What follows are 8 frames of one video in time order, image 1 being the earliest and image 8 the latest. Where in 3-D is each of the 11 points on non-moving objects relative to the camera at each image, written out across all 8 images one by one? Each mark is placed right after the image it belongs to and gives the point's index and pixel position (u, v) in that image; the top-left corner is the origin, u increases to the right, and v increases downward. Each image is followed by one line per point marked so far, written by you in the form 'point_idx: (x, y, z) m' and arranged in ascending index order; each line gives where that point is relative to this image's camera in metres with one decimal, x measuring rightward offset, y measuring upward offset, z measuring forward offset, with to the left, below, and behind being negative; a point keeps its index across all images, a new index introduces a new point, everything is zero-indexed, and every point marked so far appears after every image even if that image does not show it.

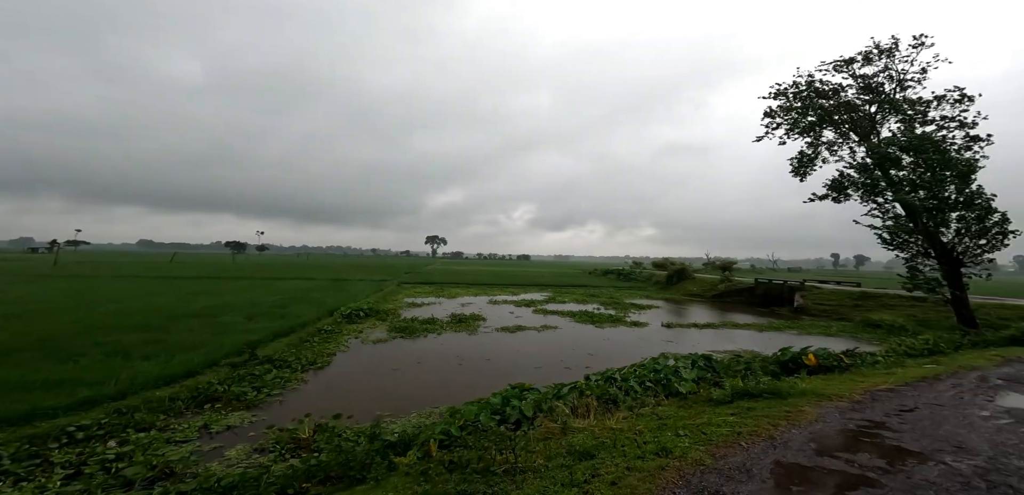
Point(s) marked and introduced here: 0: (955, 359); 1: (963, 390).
0: (+8.9, -2.2, +8.5) m
1: (+5.2, -1.7, +4.9) m
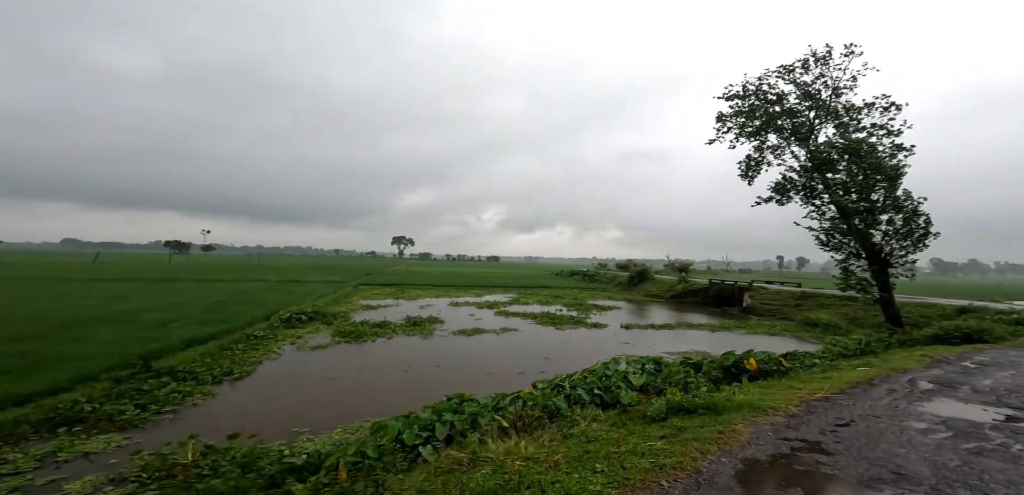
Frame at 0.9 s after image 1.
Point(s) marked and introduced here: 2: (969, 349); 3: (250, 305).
0: (+7.7, -2.3, +8.7) m
1: (+4.3, -1.7, +4.8) m
2: (+11.5, -2.6, +10.8) m
3: (-11.4, -2.5, +18.7) m
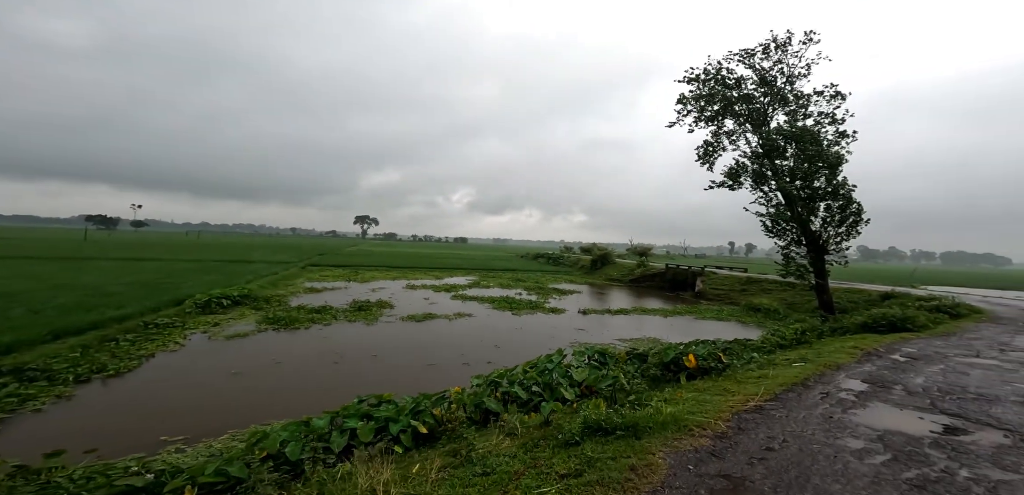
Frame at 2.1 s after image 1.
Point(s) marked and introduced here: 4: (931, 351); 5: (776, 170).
0: (+6.4, -2.1, +8.7) m
1: (+3.4, -1.6, +4.5) m
2: (+9.9, -2.4, +11.1) m
3: (-13.6, -1.6, +17.0) m
4: (+8.8, -2.2, +9.0) m
5: (+10.8, +3.3, +17.1) m
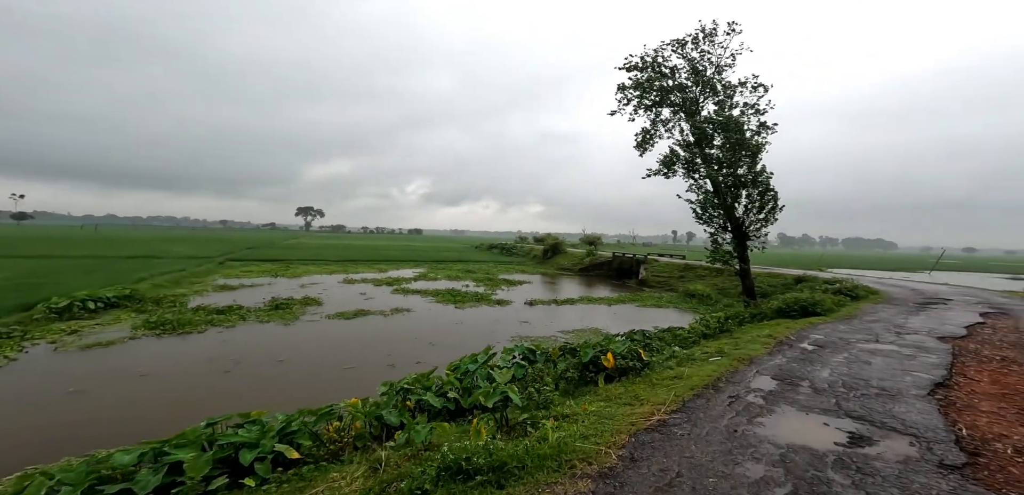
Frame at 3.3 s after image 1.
0: (+4.7, -1.9, +8.7) m
1: (+2.2, -1.6, +4.1) m
2: (+7.9, -2.1, +11.5) m
3: (-16.1, -1.5, +14.4) m
4: (+7.0, -2.0, +9.2) m
5: (+8.0, +3.7, +17.4) m
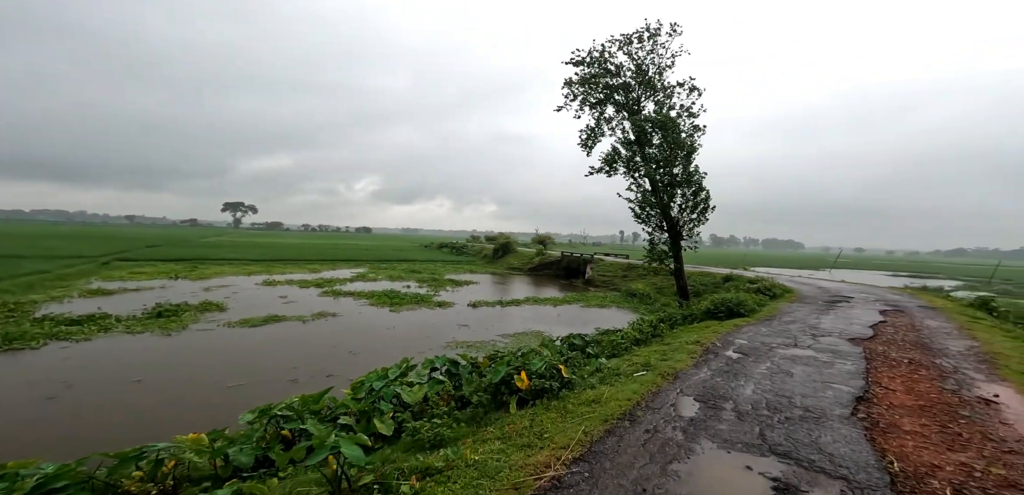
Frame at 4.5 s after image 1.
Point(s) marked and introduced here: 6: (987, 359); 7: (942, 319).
0: (+3.0, -2.0, +8.2) m
1: (+1.1, -1.6, +3.4) m
2: (+5.9, -2.2, +11.5) m
3: (-18.4, -1.5, +11.3) m
4: (+5.3, -2.0, +9.1) m
5: (+5.2, +3.6, +17.3) m
6: (+11.5, -2.7, +10.4) m
7: (+17.8, -2.9, +17.9) m
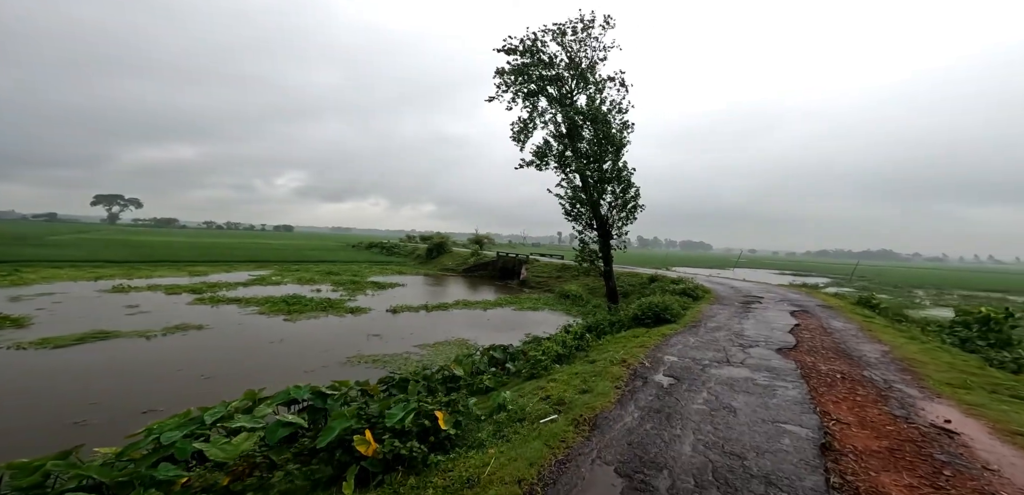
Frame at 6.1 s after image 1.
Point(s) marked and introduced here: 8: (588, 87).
0: (+1.2, -2.0, +6.7) m
1: (+0.1, -1.6, +1.7) m
2: (+3.6, -2.2, +10.3) m
3: (-20.4, -1.3, +6.6) m
4: (+3.3, -2.1, +7.9) m
5: (+2.1, +3.6, +16.1) m
6: (+9.2, -2.8, +10.1) m
7: (+14.4, -3.0, +18.5) m
8: (+3.5, +7.2, +19.1) m
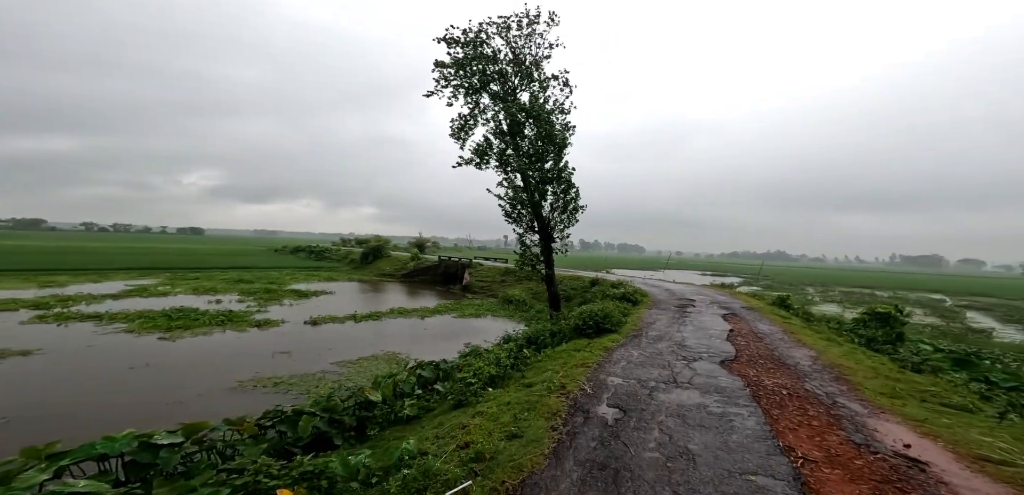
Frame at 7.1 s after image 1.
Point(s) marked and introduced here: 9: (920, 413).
0: (+0.1, -2.1, +5.6) m
1: (-0.4, -1.7, +0.4) m
2: (+2.0, -2.4, +9.5) m
3: (-21.3, -1.4, +2.6) m
4: (+2.0, -2.2, +7.0) m
5: (-0.2, +3.4, +15.0) m
6: (+7.6, -3.0, +9.9) m
7: (+11.6, -3.3, +18.9) m
8: (+0.8, +6.9, +18.2) m
9: (+6.8, -2.8, +7.1) m
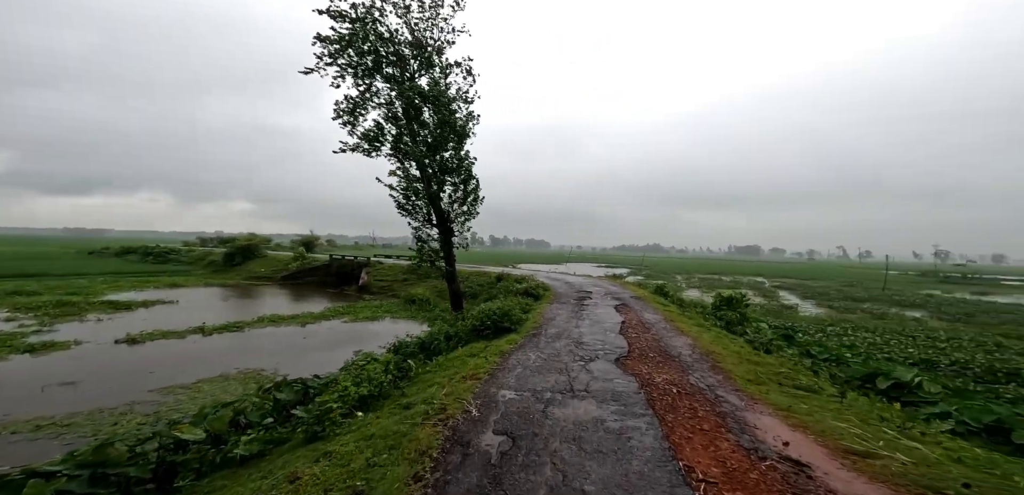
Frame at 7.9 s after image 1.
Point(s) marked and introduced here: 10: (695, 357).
0: (-1.3, -2.1, +4.3) m
1: (-0.7, -1.7, -0.8) m
2: (-0.3, -2.3, +8.5) m
3: (-21.5, -1.7, -3.2) m
4: (+0.2, -2.1, +6.2) m
5: (-3.8, +3.5, +13.4) m
6: (+5.1, -2.8, +10.2) m
7: (+7.0, -3.0, +19.9) m
8: (-3.5, +7.1, +16.7) m
9: (+4.9, -2.6, +7.3) m
10: (+4.9, -2.8, +10.9) m
